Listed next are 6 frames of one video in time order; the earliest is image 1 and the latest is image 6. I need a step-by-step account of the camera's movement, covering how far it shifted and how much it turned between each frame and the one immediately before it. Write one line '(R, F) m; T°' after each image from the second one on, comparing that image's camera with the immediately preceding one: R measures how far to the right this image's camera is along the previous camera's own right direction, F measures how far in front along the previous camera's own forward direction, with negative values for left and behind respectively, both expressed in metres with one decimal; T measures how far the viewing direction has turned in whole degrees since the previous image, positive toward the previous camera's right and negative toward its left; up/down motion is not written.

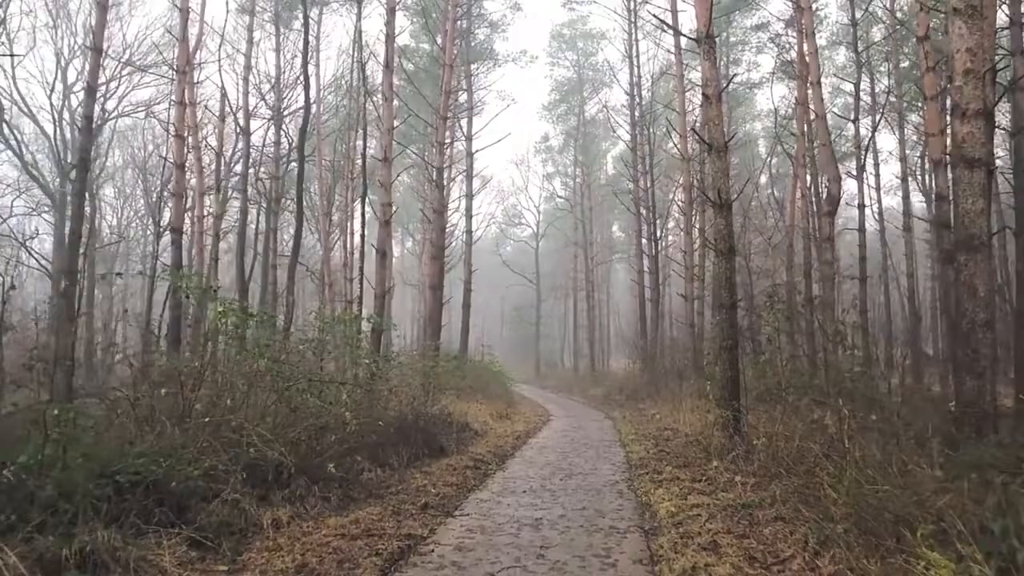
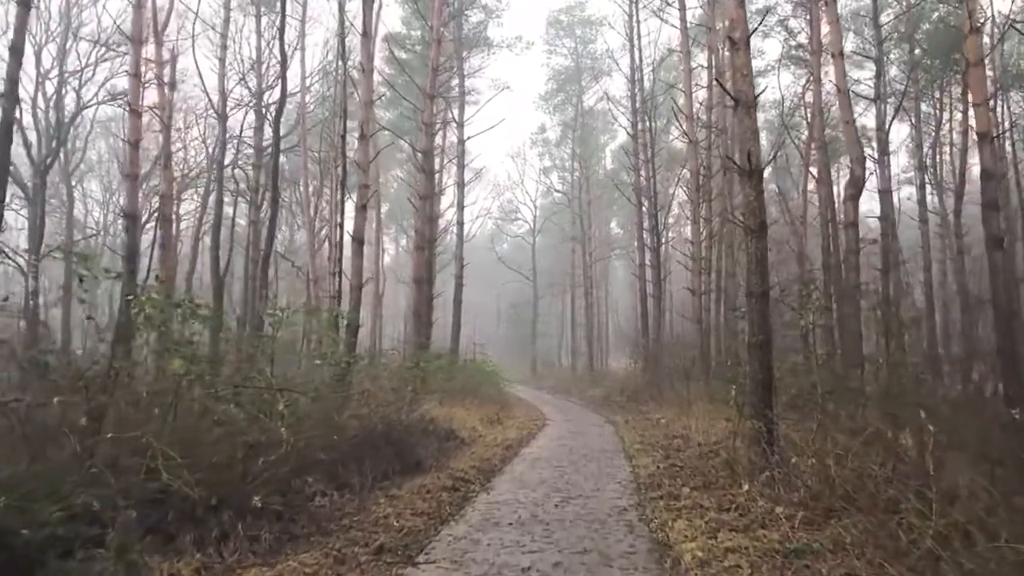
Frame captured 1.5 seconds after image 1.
(+0.1, +1.4) m; 0°
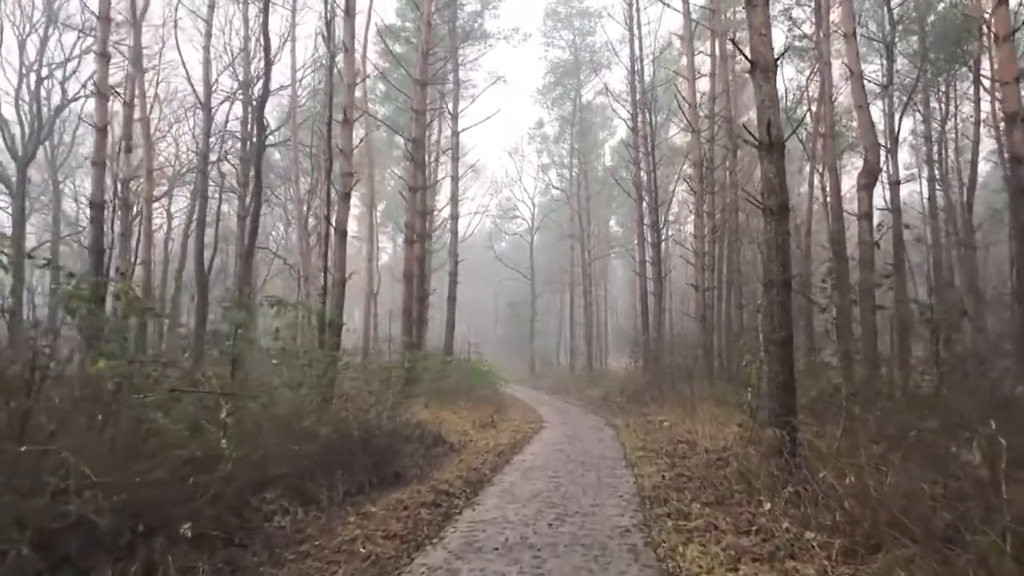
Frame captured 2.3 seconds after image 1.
(+0.1, +0.8) m; 0°
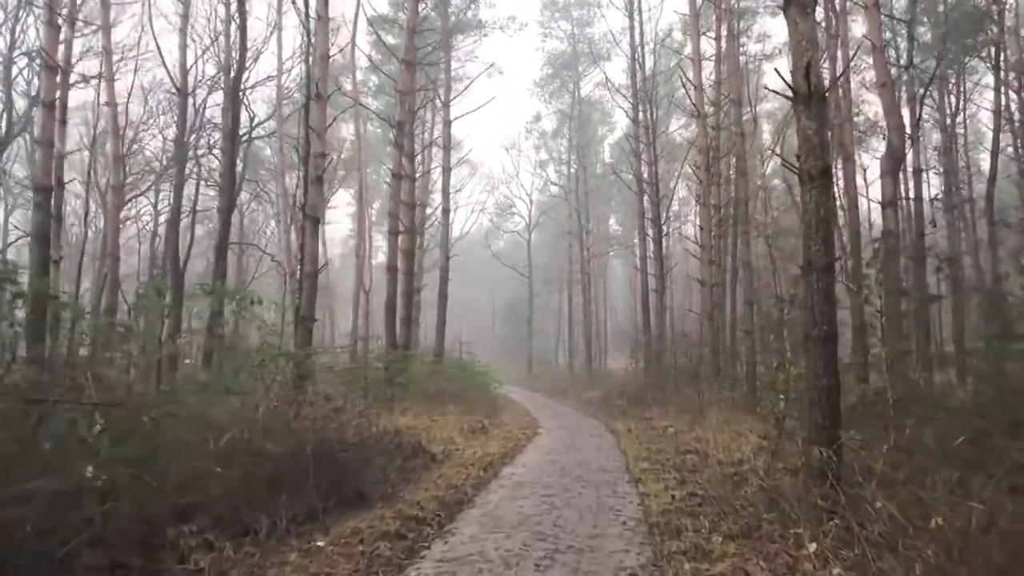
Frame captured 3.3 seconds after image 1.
(+0.1, +1.1) m; 0°
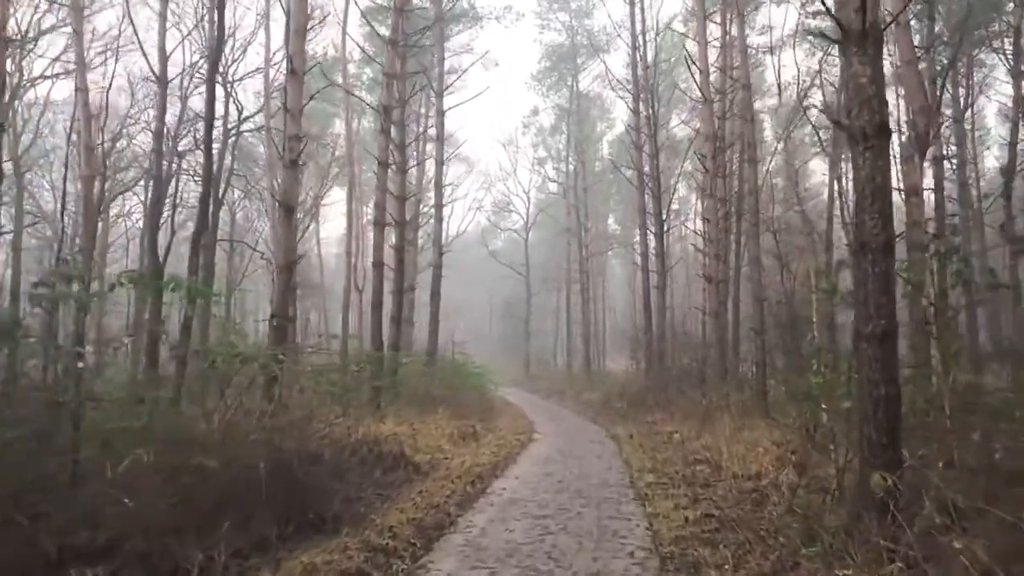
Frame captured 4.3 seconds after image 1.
(+0.1, +0.9) m; 0°
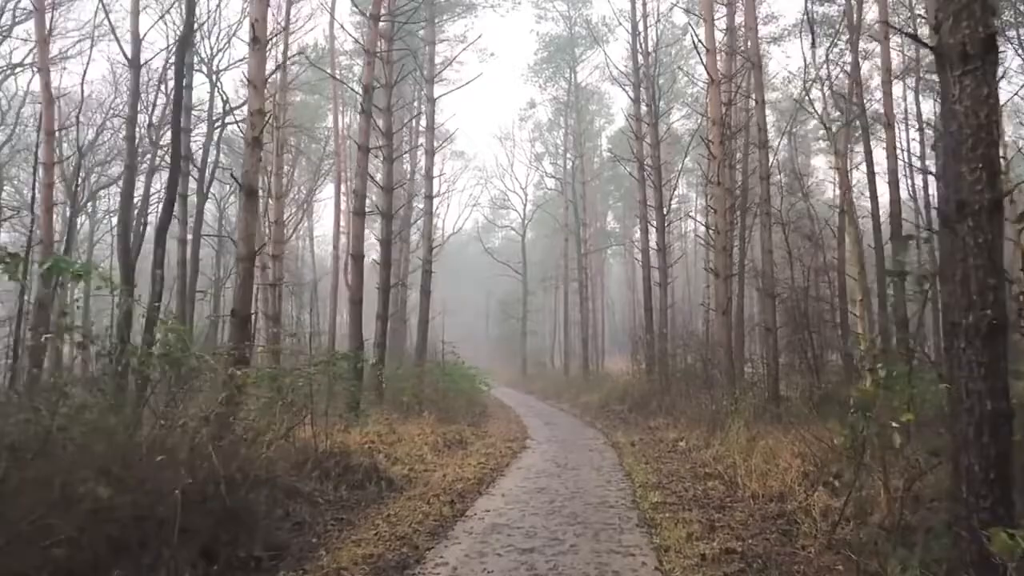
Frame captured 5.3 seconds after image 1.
(+0.1, +1.0) m; 0°
